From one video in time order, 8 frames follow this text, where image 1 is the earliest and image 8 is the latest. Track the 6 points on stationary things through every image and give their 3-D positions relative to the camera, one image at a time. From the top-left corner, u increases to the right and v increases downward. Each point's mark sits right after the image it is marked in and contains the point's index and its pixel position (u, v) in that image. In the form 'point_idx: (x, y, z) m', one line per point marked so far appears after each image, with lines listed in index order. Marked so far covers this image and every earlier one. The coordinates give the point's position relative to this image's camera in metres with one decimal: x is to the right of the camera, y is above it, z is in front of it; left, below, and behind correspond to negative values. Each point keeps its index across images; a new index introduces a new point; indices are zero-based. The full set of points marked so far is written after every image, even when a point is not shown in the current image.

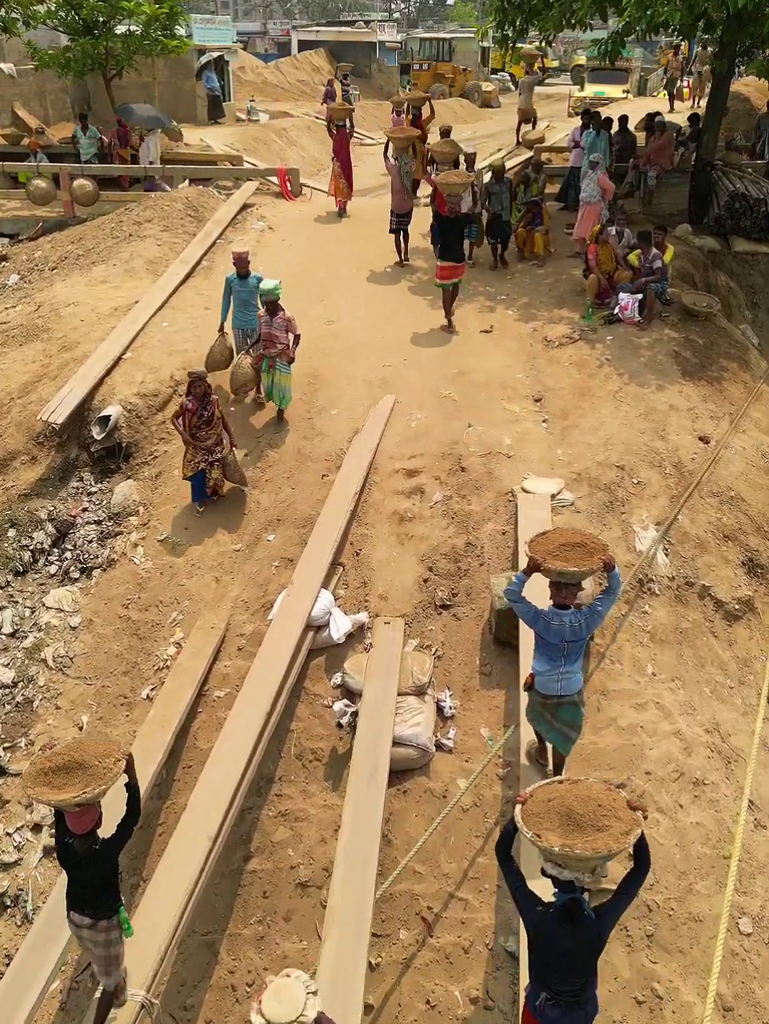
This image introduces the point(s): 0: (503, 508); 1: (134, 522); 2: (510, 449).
0: (+1.2, 0.0, +7.9) m
1: (-2.8, -0.1, +8.2) m
2: (+1.4, +0.7, +8.4) m
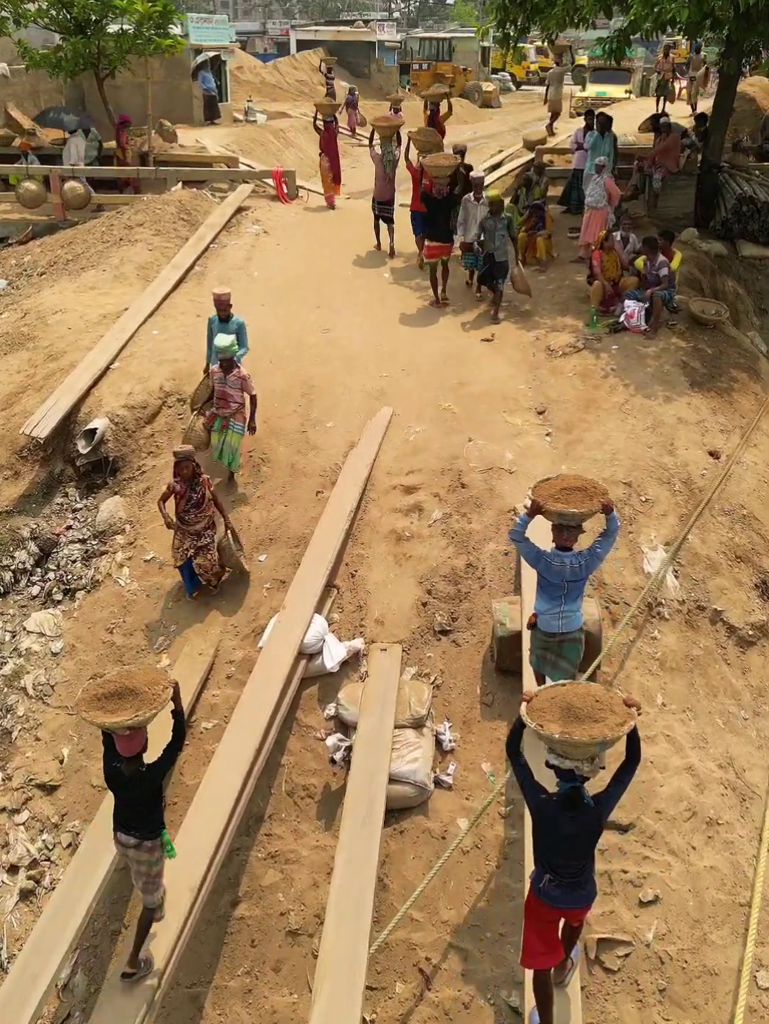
0: (+1.2, -0.1, +7.5) m
1: (-2.8, -0.3, +7.9) m
2: (+1.4, +0.5, +8.1) m
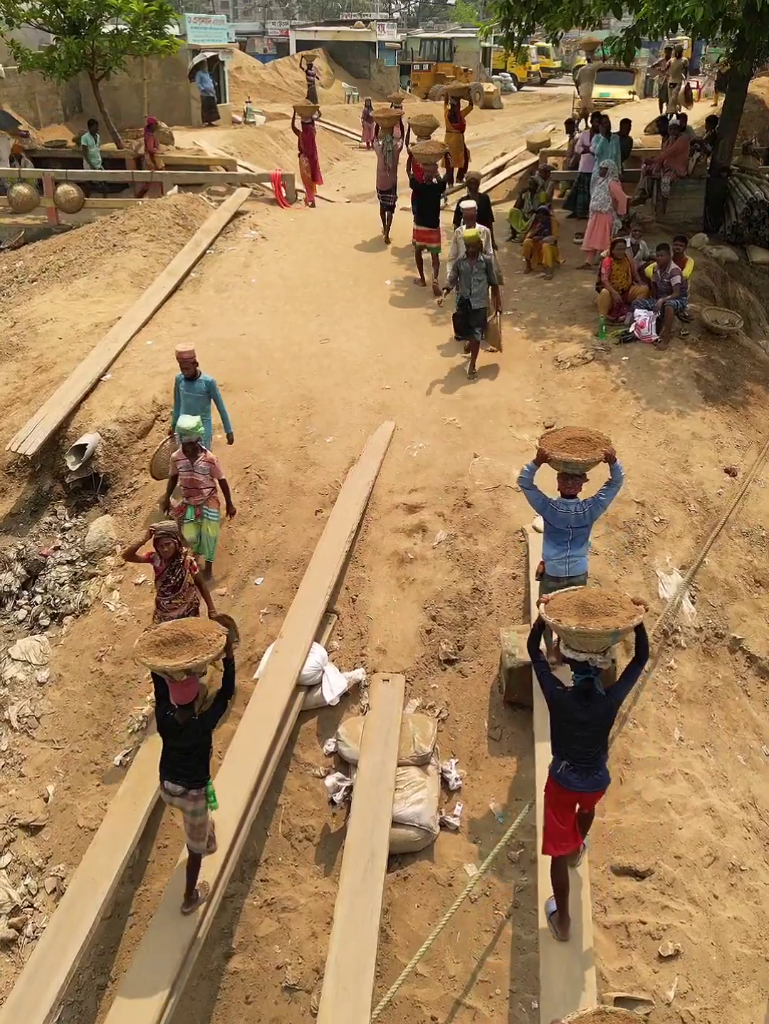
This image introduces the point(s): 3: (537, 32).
0: (+1.2, -0.4, +7.2) m
1: (-2.8, -0.5, +7.6) m
2: (+1.4, +0.3, +7.7) m
3: (+2.7, +8.5, +13.3) m
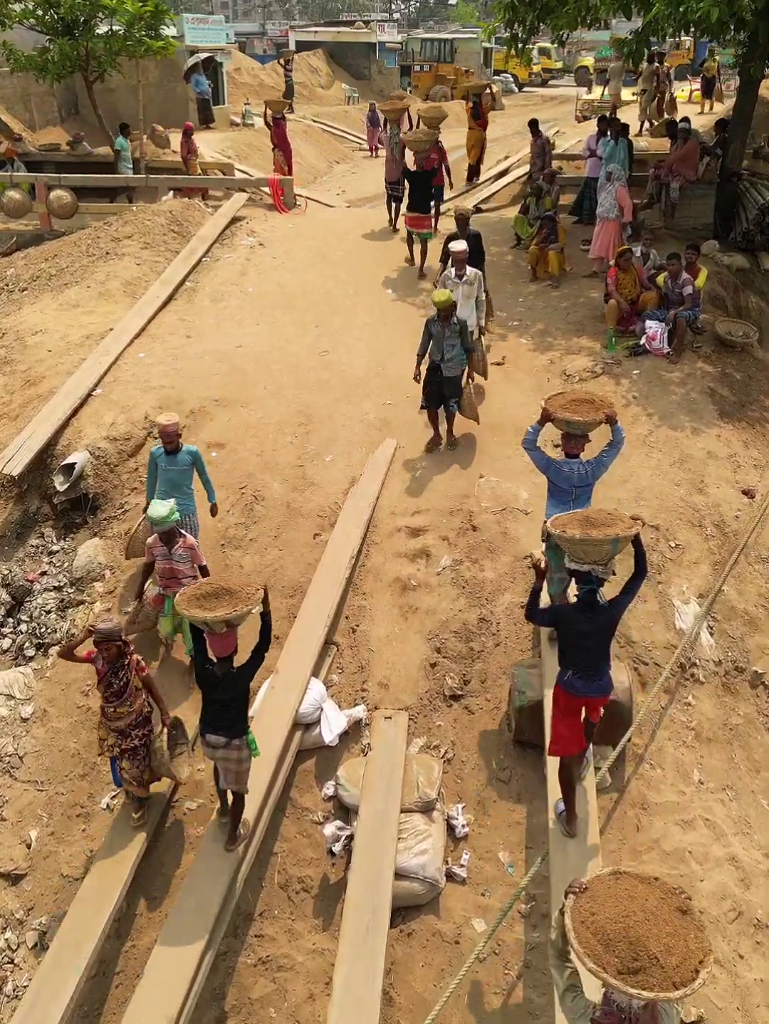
0: (+1.2, -0.6, +6.8) m
1: (-2.8, -0.7, +7.2) m
2: (+1.4, +0.1, +7.4) m
3: (+2.7, +8.3, +13.0) m
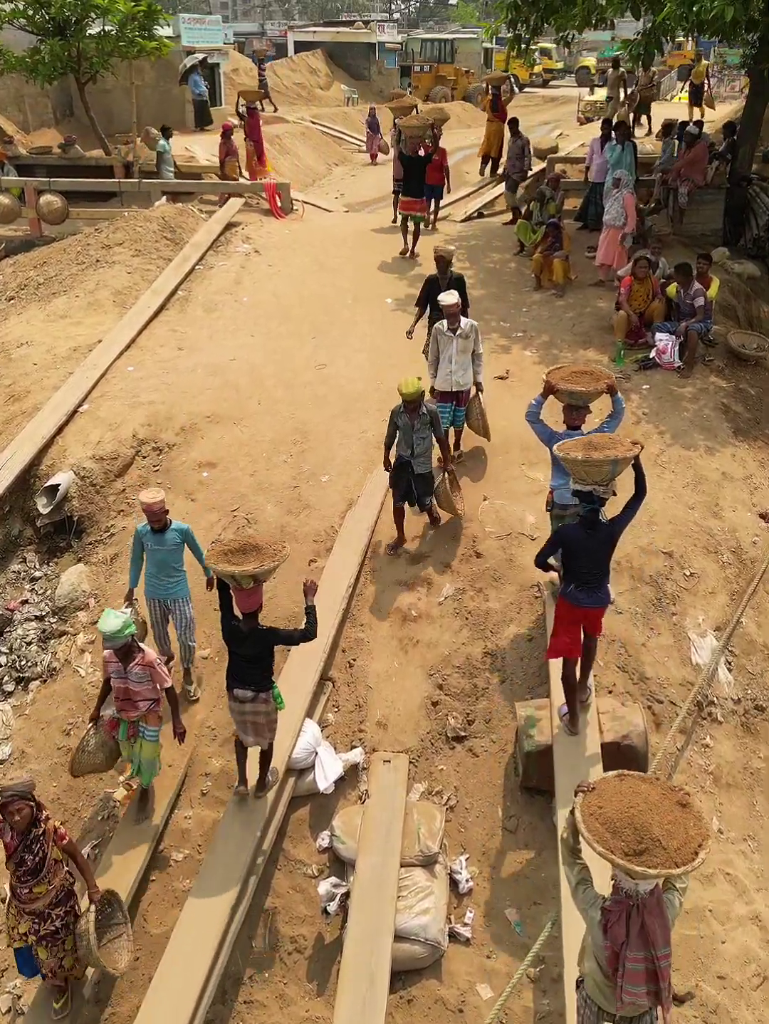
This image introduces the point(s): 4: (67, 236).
0: (+1.2, -0.8, +6.5) m
1: (-2.8, -1.0, +6.9) m
2: (+1.4, -0.2, +7.0) m
3: (+2.7, +8.1, +12.6) m
4: (-5.3, +4.6, +12.6) m
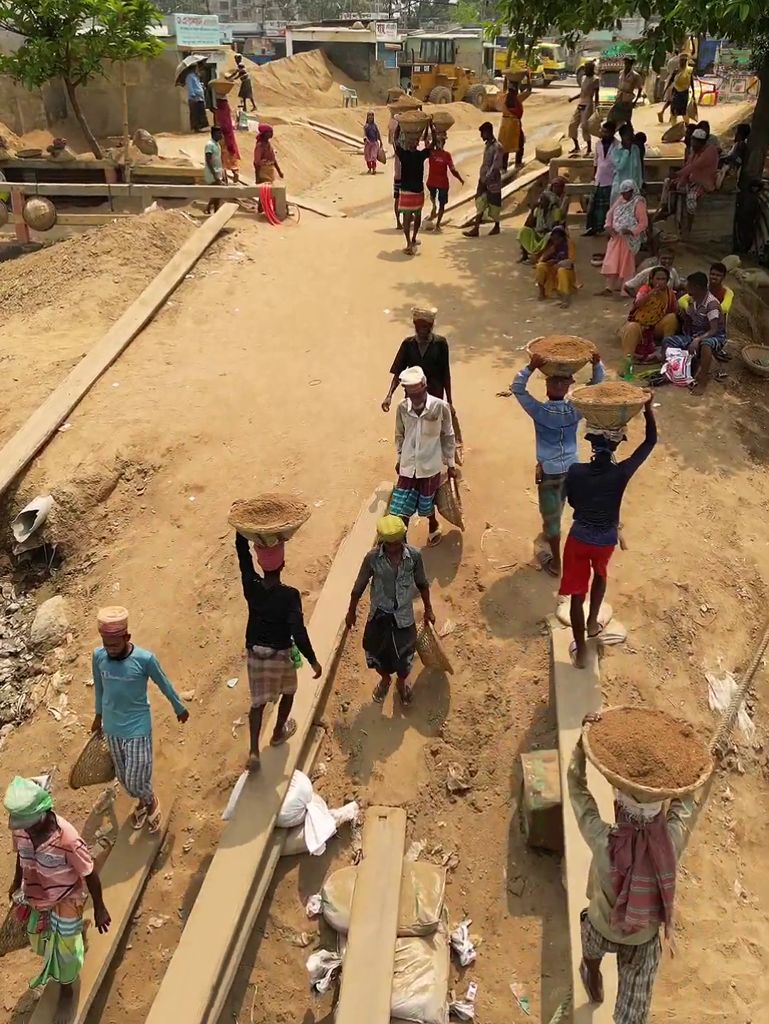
0: (+1.2, -1.1, +6.1) m
1: (-2.8, -1.2, +6.4) m
2: (+1.4, -0.4, +6.6) m
3: (+2.7, +7.8, +12.2) m
4: (-5.4, +4.4, +12.1) m
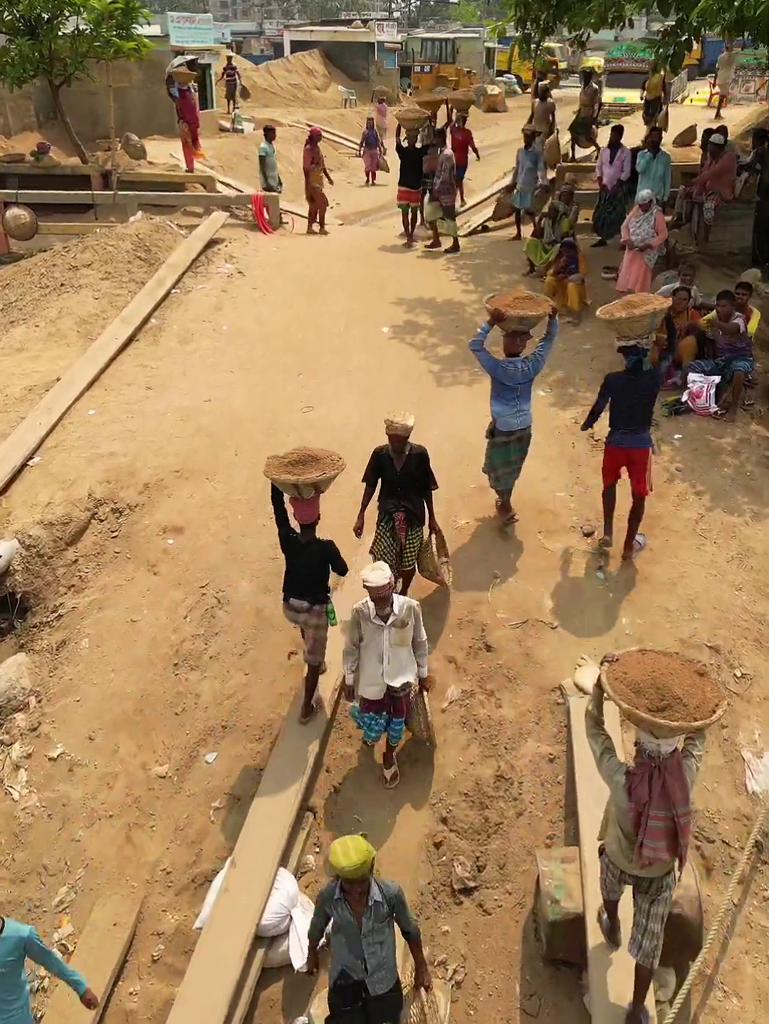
0: (+1.2, -1.5, +5.4) m
1: (-2.8, -1.6, +5.8) m
2: (+1.4, -0.8, +6.0) m
3: (+2.7, +7.4, +11.5) m
4: (-5.4, +4.0, +11.5) m
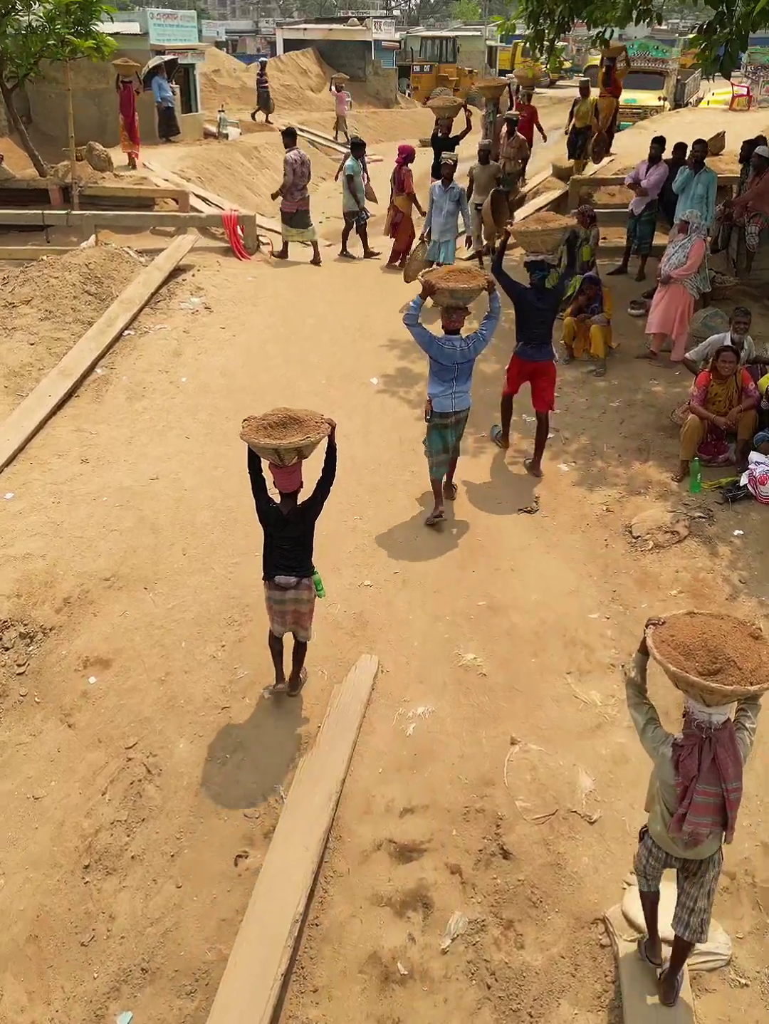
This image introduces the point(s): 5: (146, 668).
0: (+1.1, -2.4, +3.9) m
1: (-2.9, -2.5, +4.3) m
2: (+1.2, -1.7, +4.5) m
3: (+2.6, +6.5, +10.0) m
4: (-5.5, +3.1, +10.0) m
5: (-1.7, -1.1, +5.3) m
